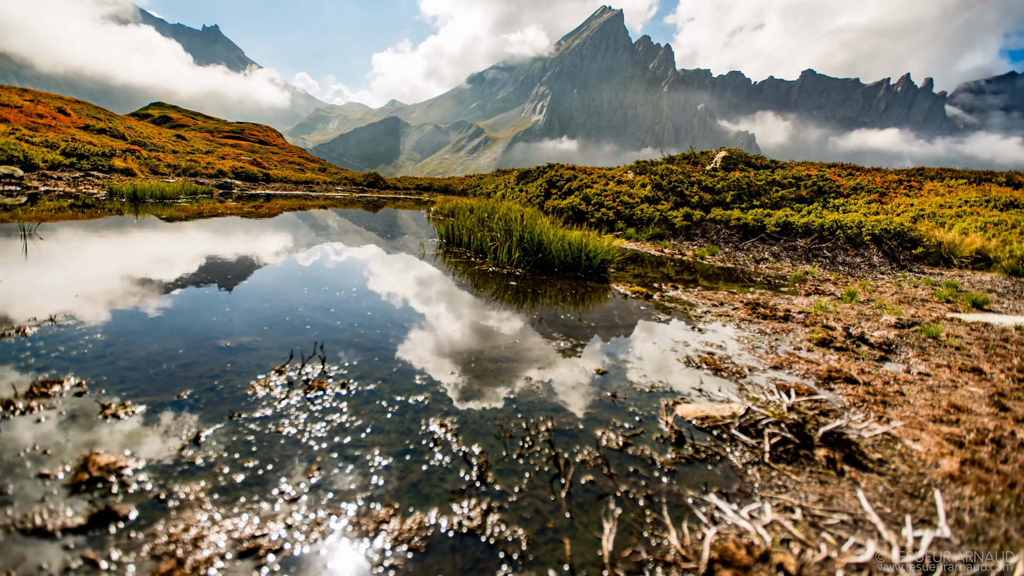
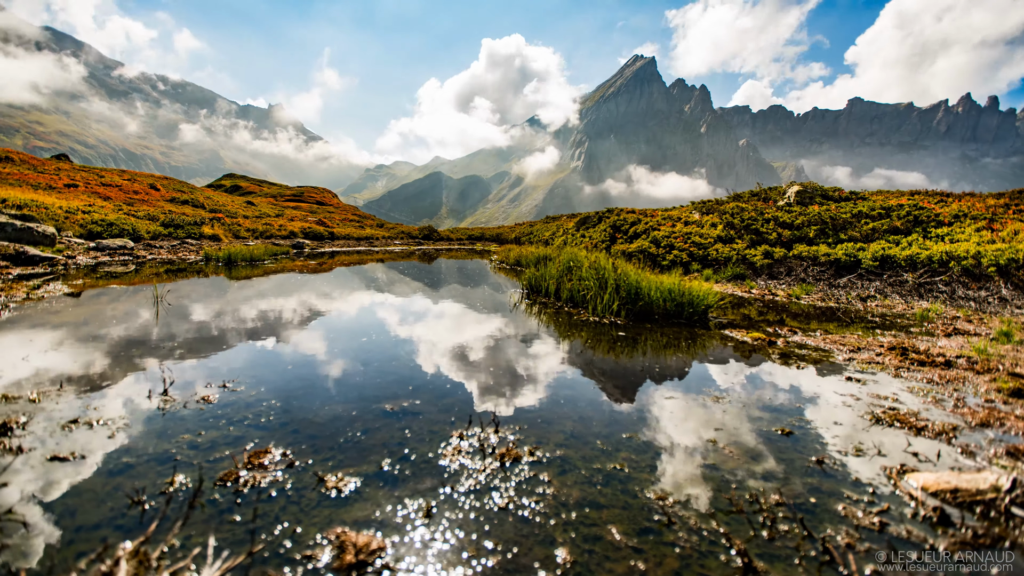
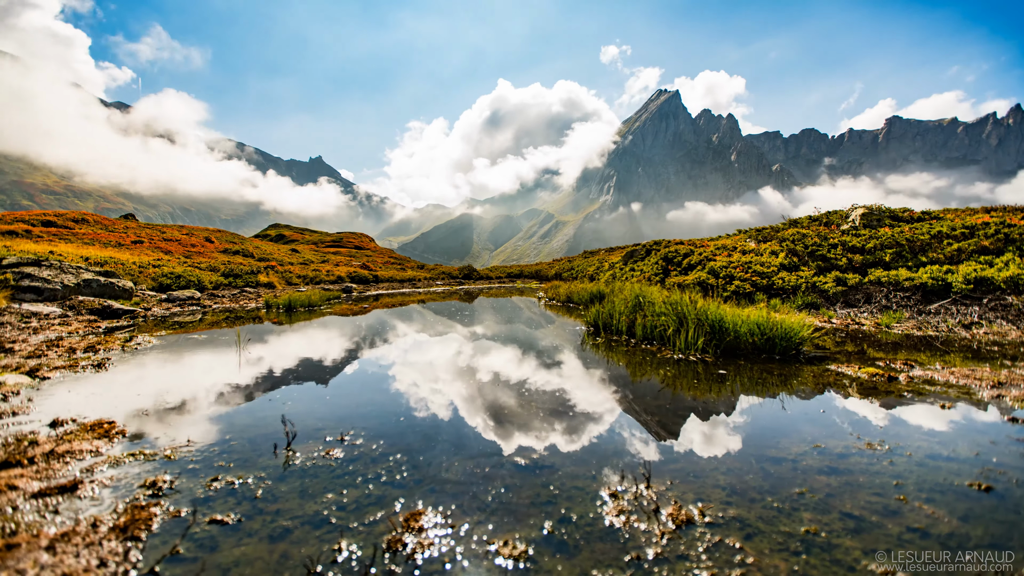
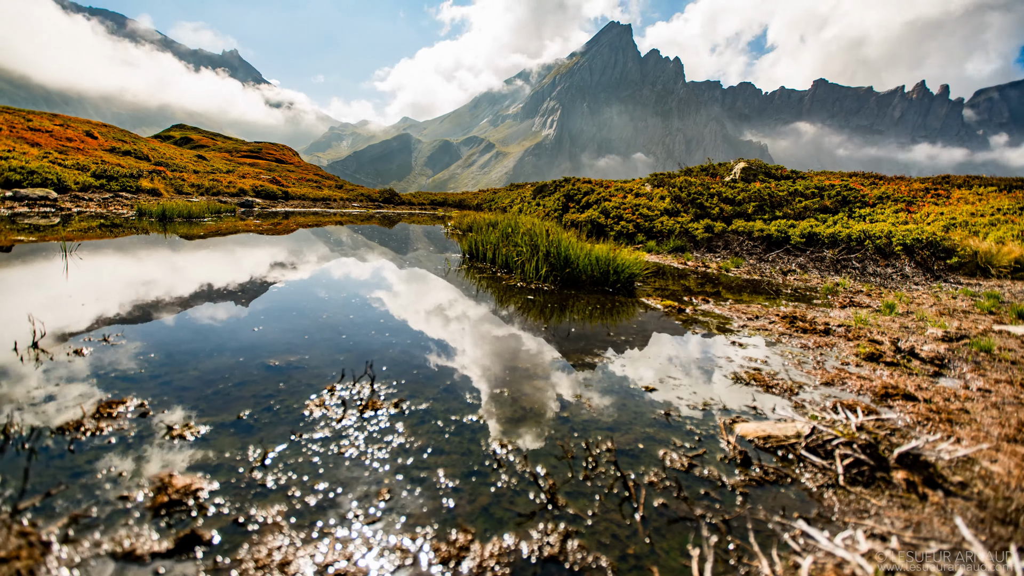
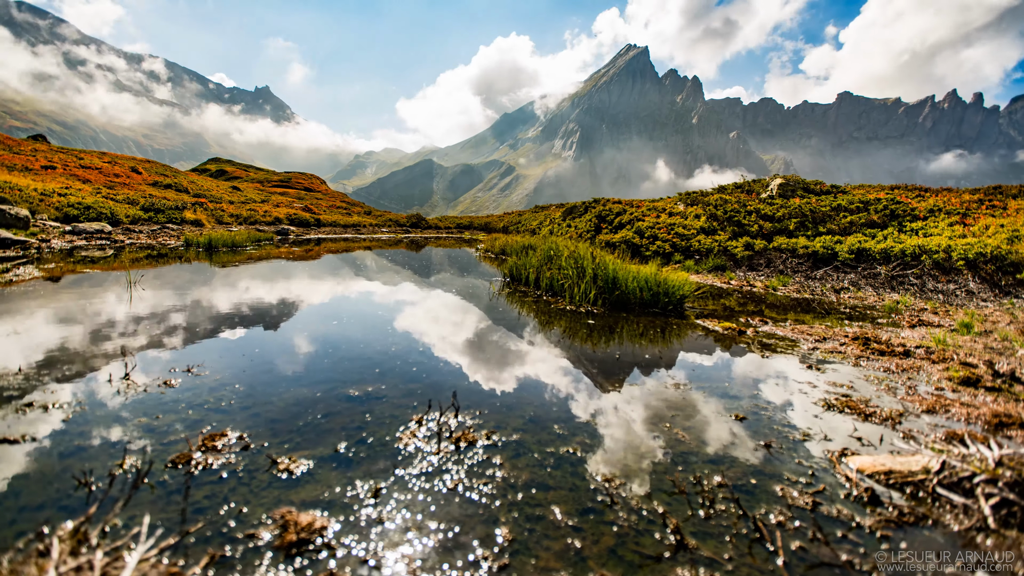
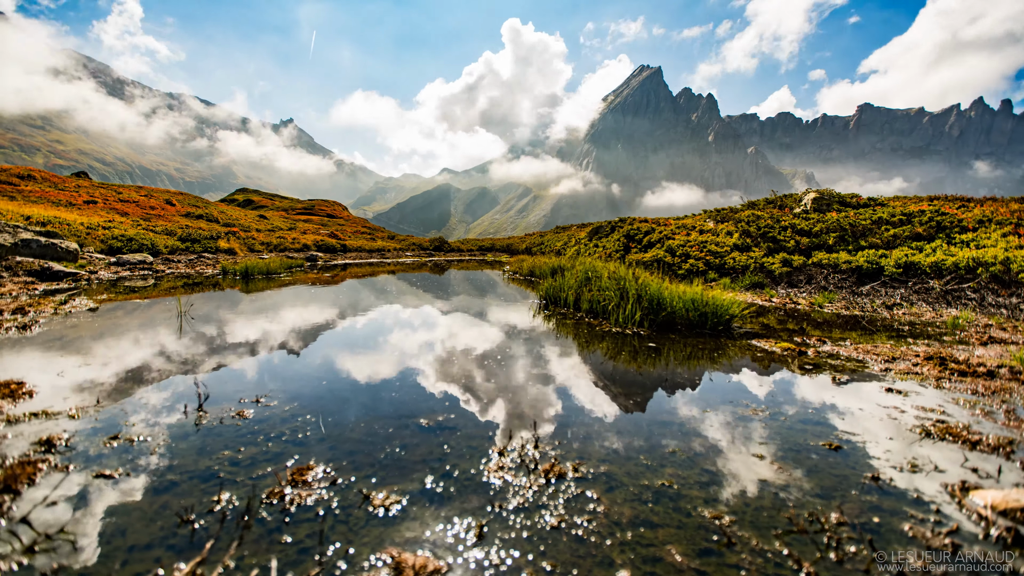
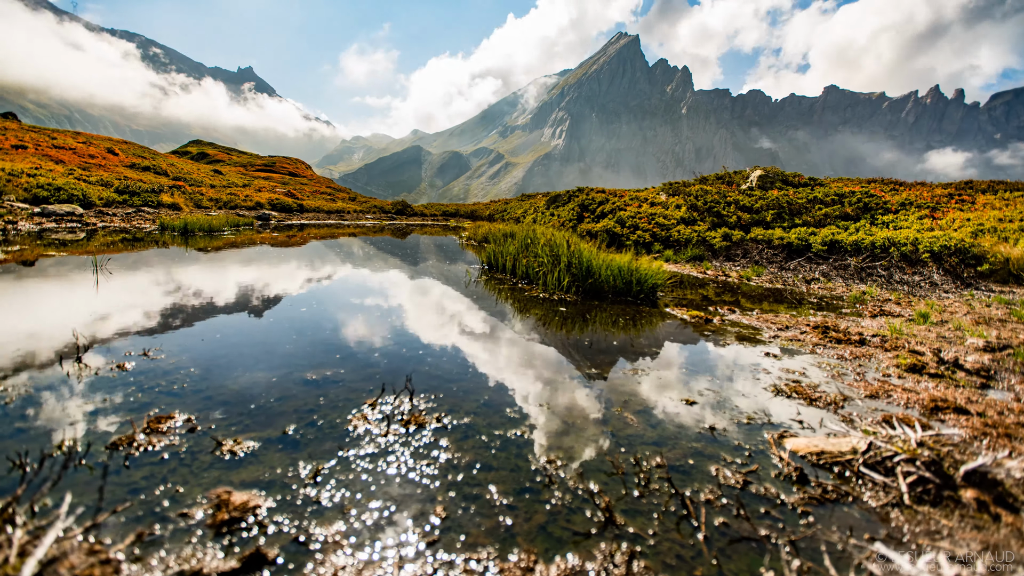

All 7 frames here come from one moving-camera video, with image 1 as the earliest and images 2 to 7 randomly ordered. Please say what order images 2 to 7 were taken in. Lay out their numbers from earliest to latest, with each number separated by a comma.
4, 7, 5, 2, 6, 3
